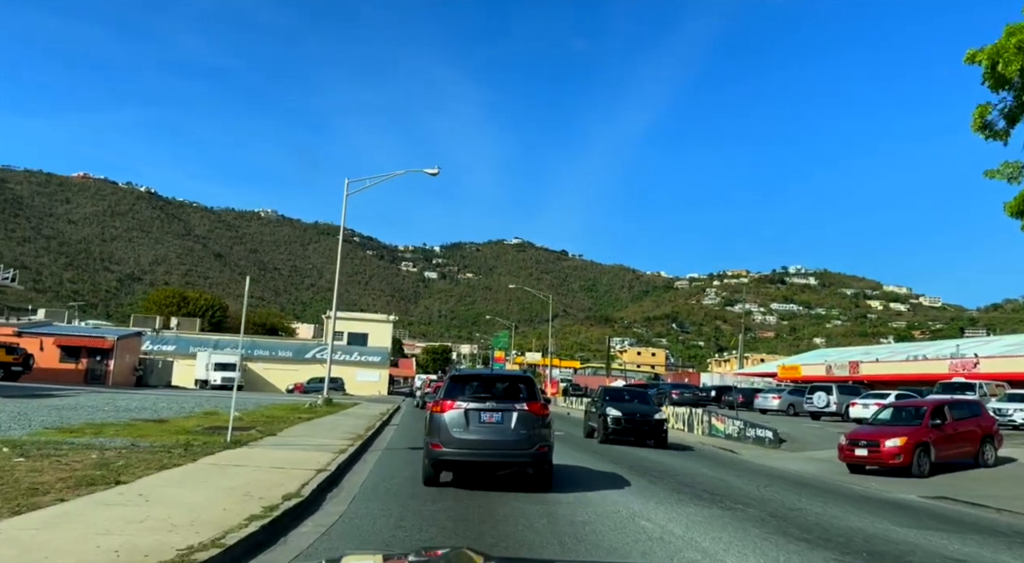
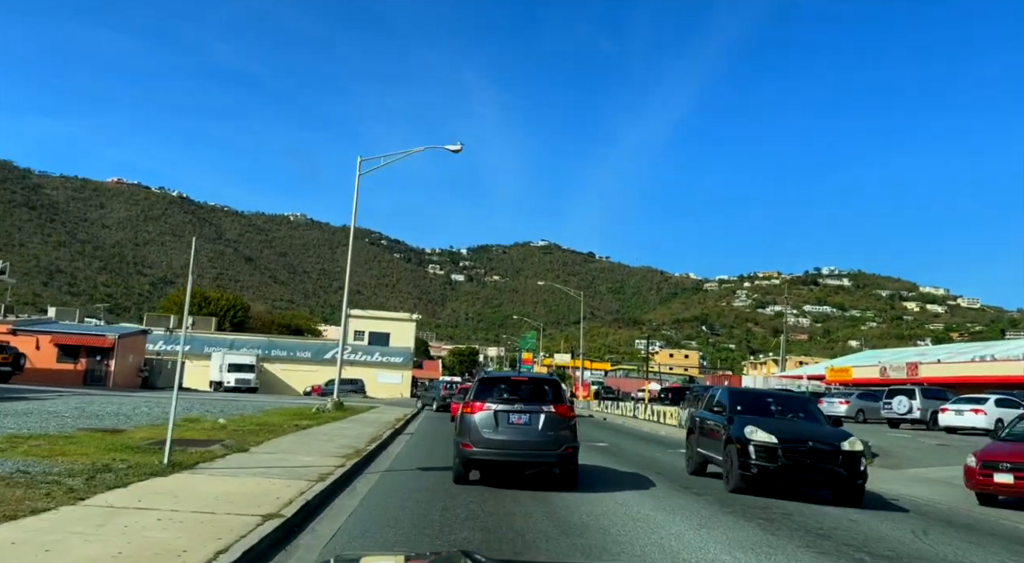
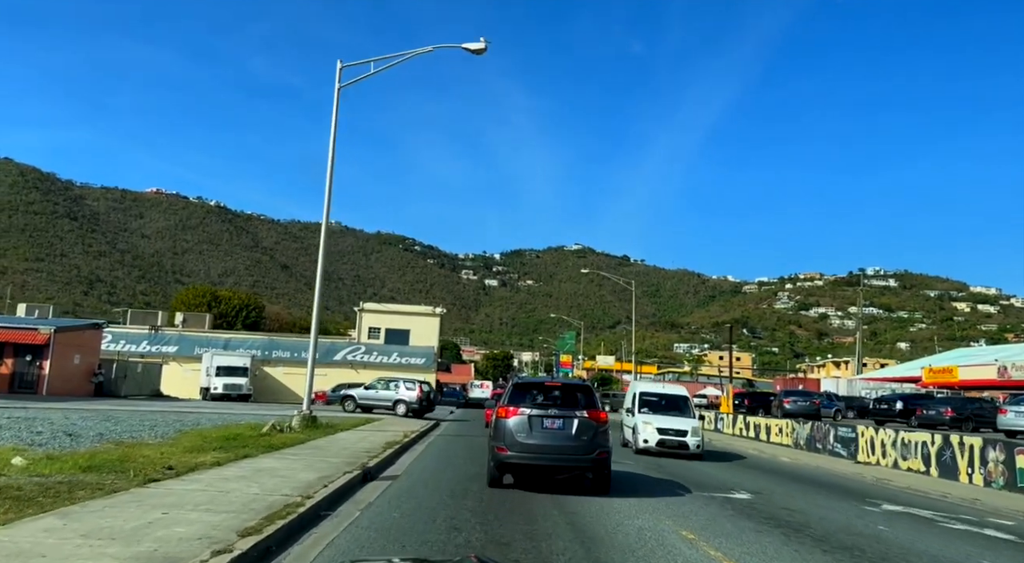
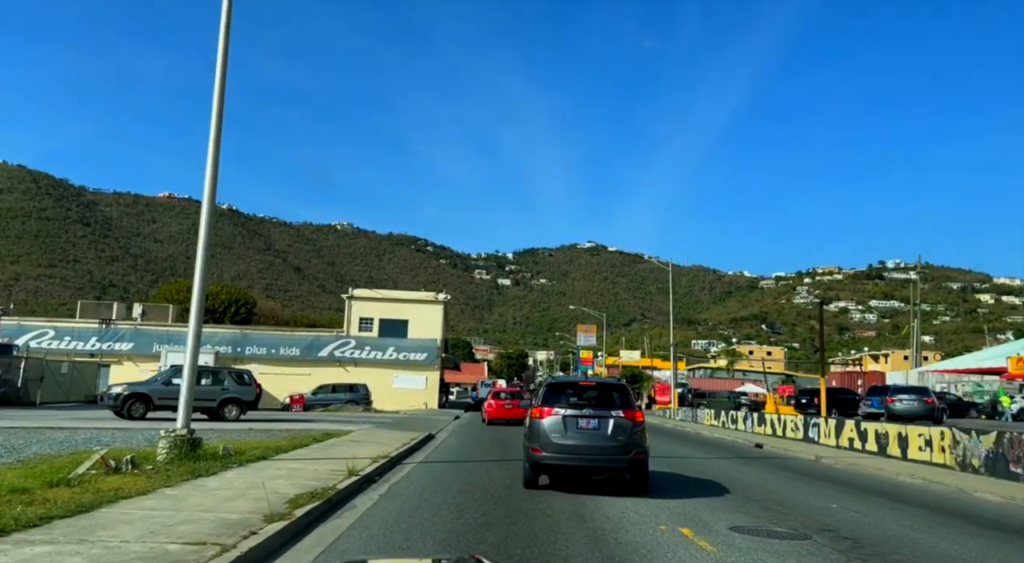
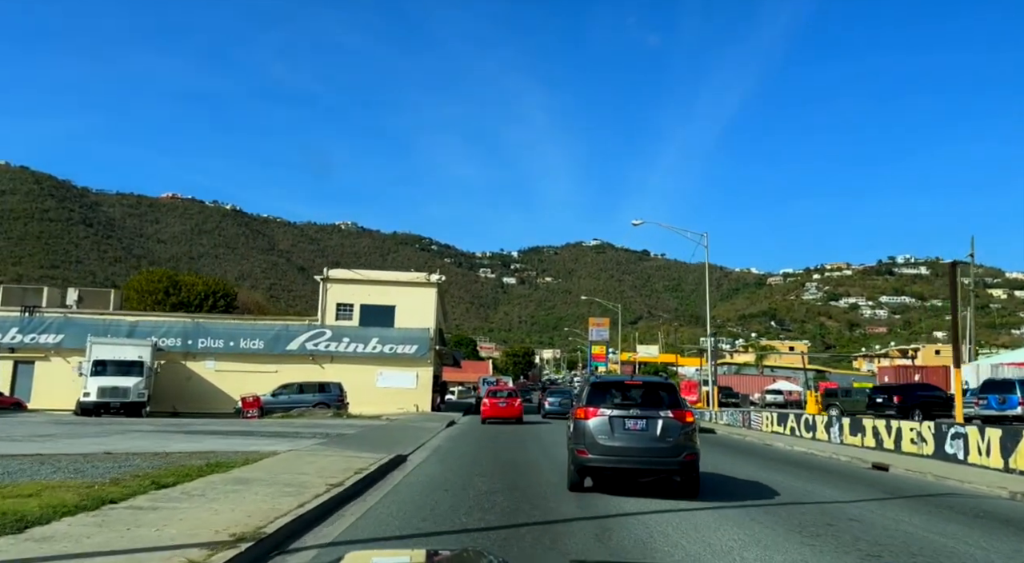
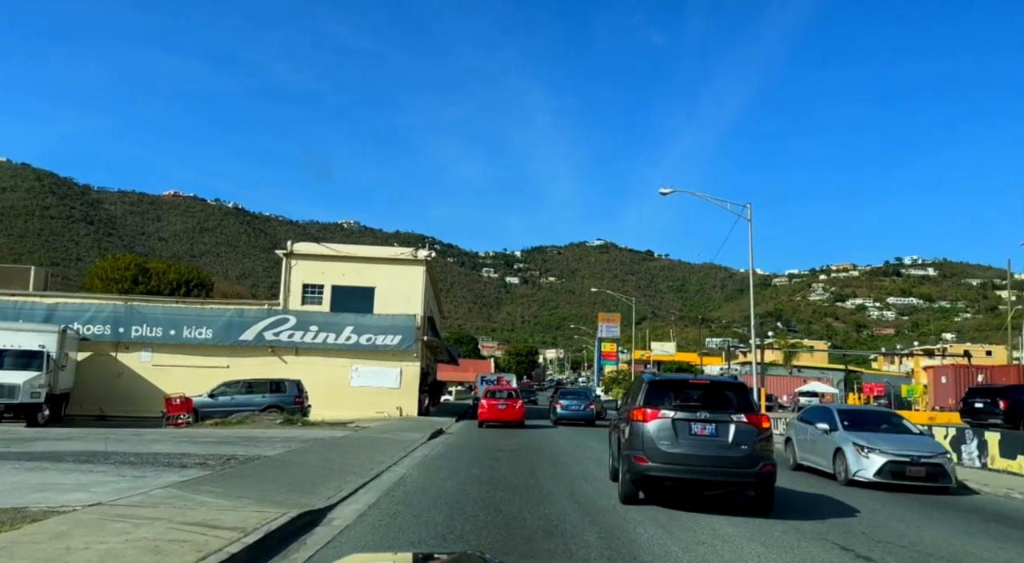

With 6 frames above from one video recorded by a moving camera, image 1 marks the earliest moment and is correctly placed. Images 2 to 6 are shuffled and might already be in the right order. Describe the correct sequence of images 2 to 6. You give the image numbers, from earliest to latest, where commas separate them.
2, 3, 4, 5, 6
